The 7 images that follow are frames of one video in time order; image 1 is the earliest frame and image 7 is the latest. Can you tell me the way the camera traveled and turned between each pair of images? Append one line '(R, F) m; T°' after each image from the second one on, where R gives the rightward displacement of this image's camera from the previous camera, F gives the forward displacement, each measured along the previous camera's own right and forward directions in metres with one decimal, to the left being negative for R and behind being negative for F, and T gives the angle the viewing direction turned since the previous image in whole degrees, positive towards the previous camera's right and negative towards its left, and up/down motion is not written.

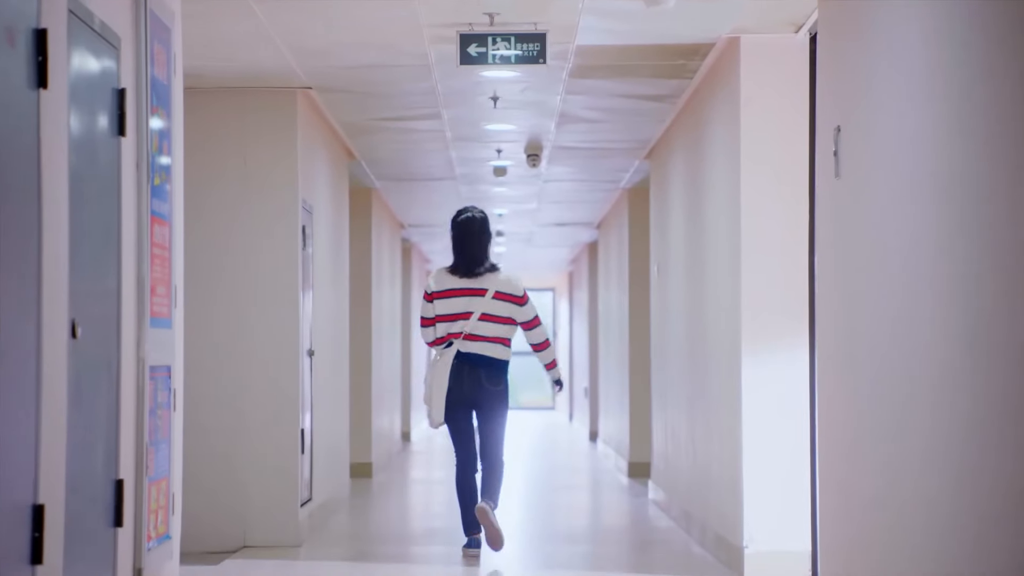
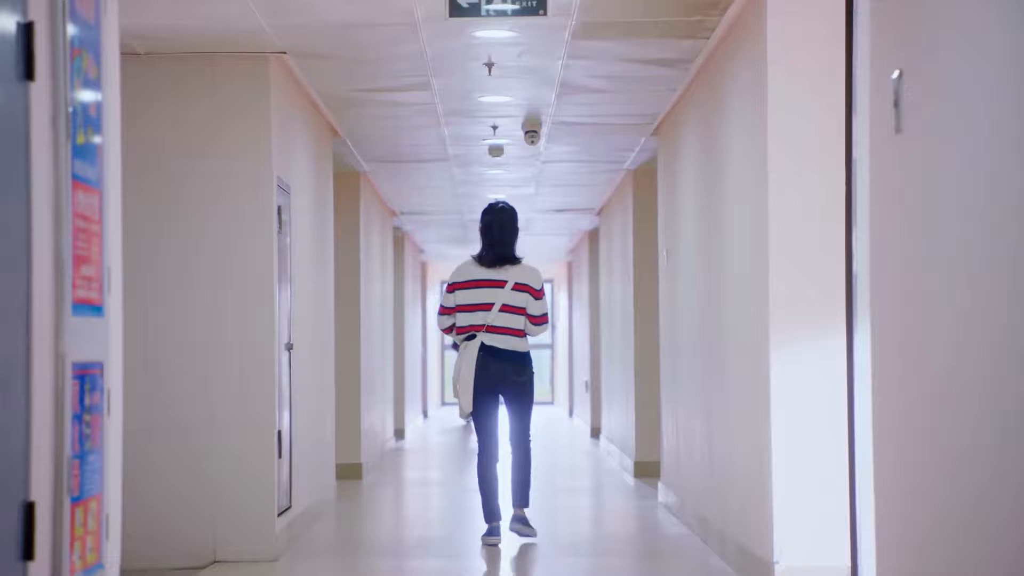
(0.0, +0.6) m; 0°
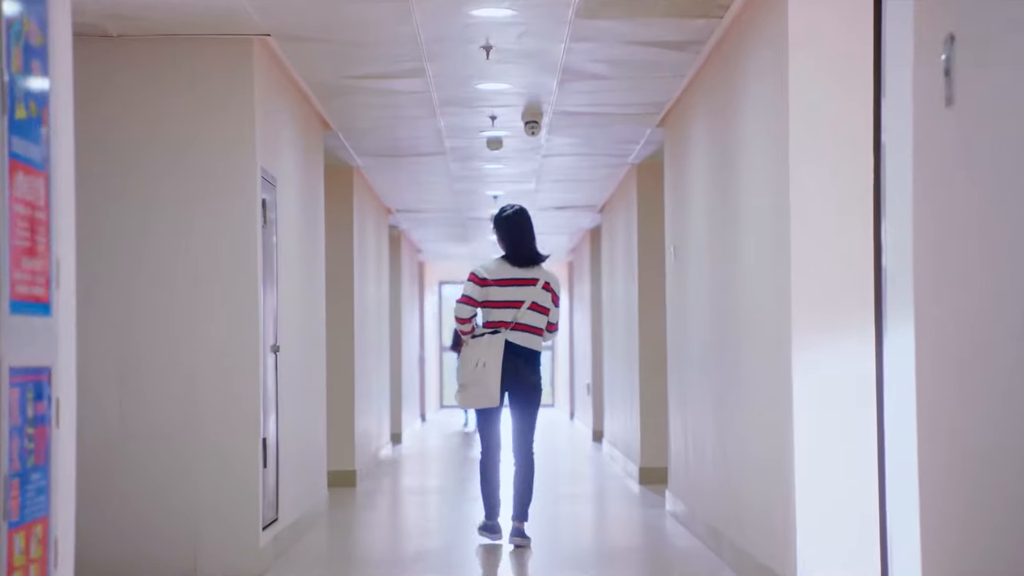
(0.0, +0.3) m; 0°
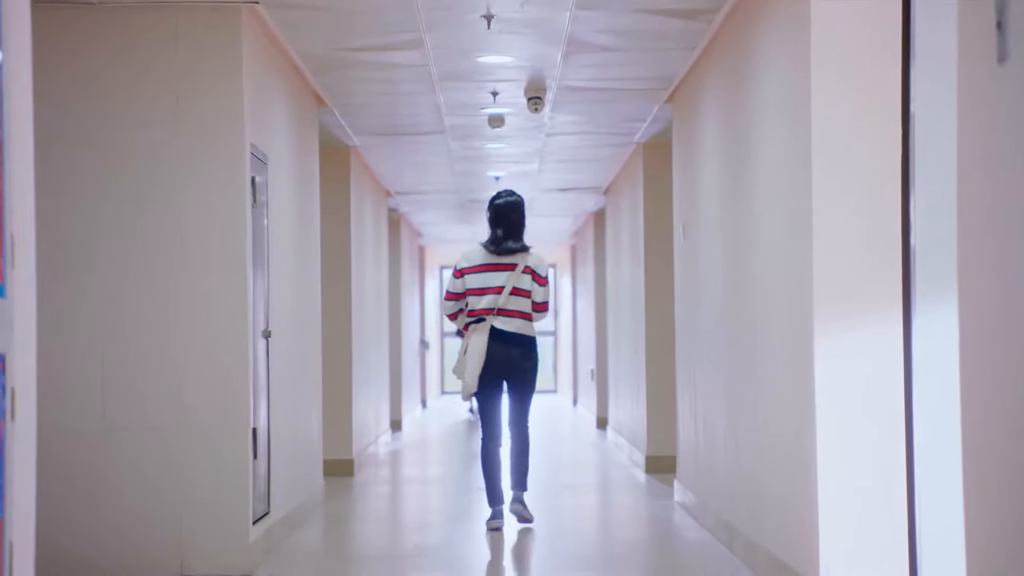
(0.0, +0.3) m; 0°
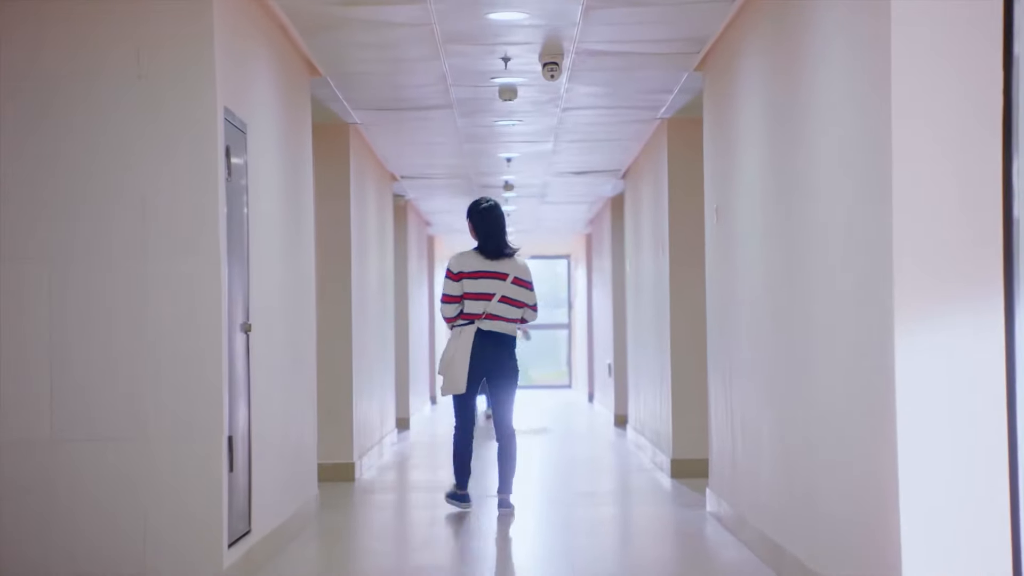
(0.0, +0.6) m; -1°
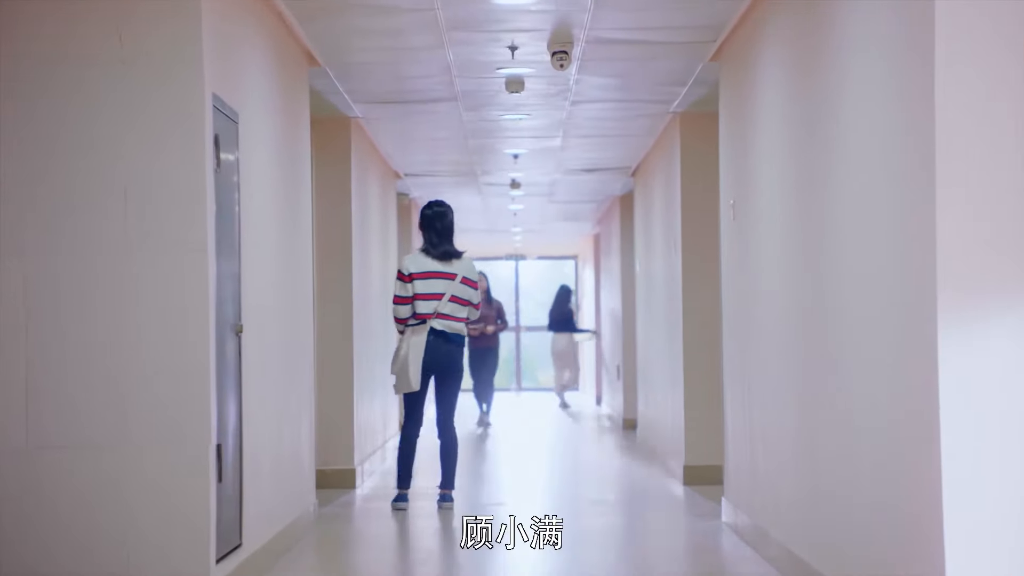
(0.0, +0.3) m; 0°
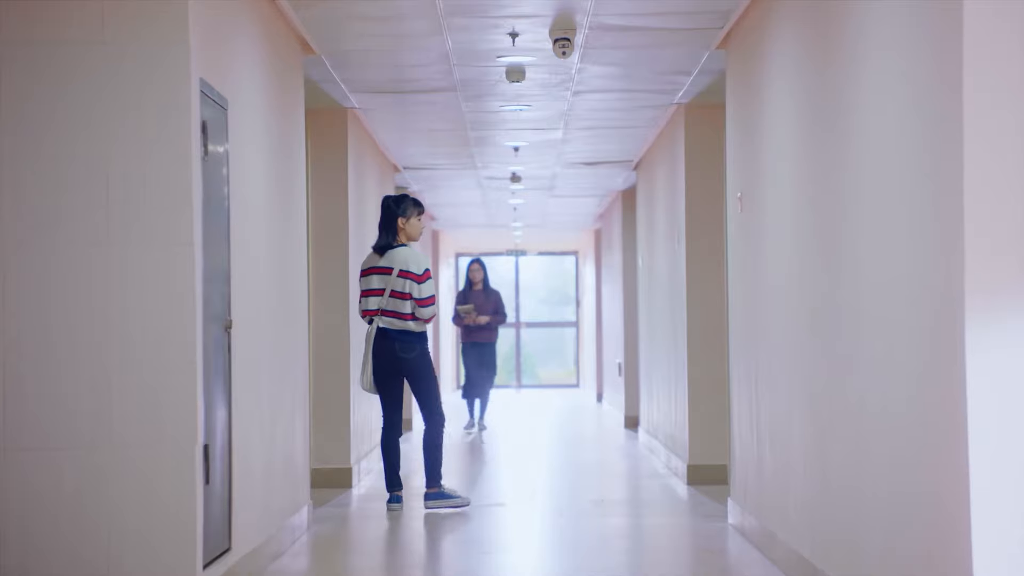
(0.0, +0.2) m; 0°
